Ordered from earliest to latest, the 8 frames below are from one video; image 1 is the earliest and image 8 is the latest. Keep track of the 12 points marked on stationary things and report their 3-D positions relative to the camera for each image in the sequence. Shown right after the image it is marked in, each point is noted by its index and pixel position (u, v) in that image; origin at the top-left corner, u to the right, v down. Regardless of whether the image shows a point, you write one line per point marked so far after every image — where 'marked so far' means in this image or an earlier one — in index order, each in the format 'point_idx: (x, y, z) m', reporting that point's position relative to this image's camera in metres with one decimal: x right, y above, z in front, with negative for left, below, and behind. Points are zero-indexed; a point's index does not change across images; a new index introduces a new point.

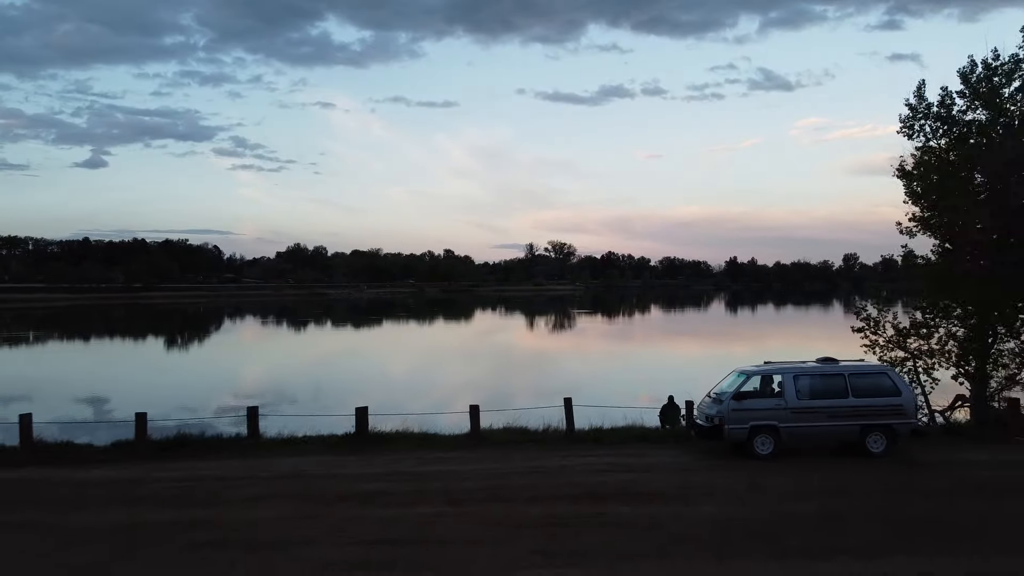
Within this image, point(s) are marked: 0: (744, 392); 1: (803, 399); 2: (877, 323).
0: (+2.9, -1.3, +11.0) m
1: (+3.5, -1.3, +10.8) m
2: (+7.6, -0.7, +18.7) m
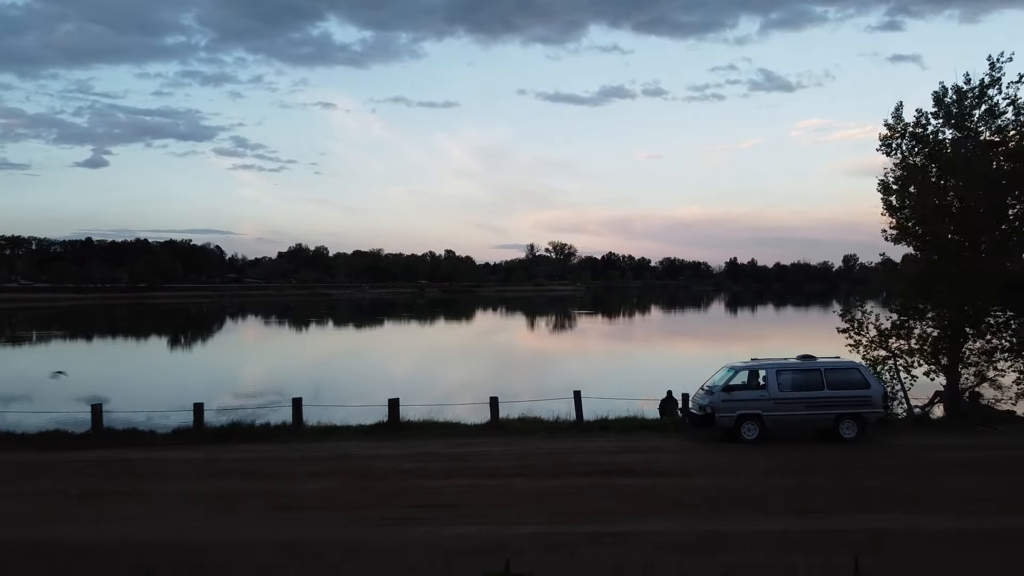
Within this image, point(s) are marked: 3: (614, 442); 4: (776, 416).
0: (+3.1, -1.4, +12.6) m
1: (+3.8, -1.4, +12.4) m
2: (+7.8, -0.8, +20.3) m
3: (+1.5, -2.2, +12.6) m
4: (+3.7, -1.8, +12.3) m
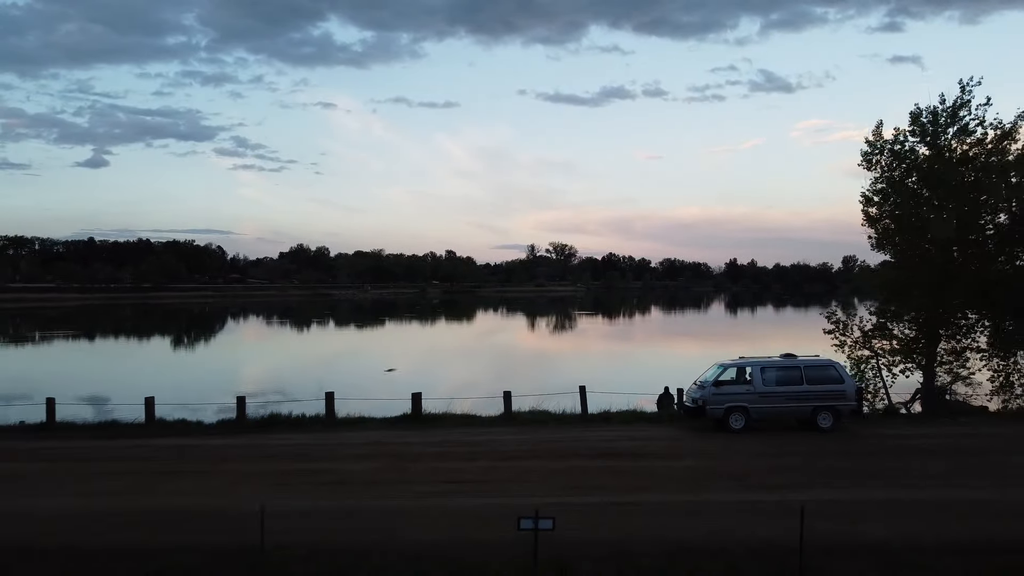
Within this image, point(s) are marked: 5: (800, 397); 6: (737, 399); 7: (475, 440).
0: (+3.3, -1.5, +14.1) m
1: (+4.0, -1.5, +13.9) m
2: (+8.1, -0.9, +21.7) m
3: (+1.7, -2.3, +14.1) m
4: (+3.9, -1.9, +13.8) m
5: (+4.5, -1.7, +13.8) m
6: (+3.5, -1.7, +13.8) m
7: (-0.5, -2.3, +13.5) m
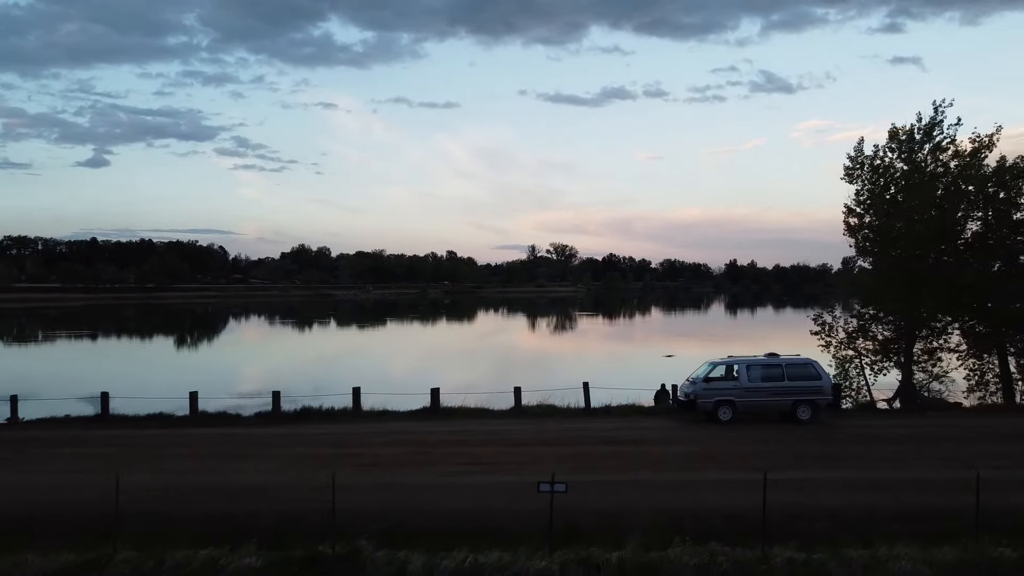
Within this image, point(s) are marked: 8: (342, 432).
0: (+3.5, -1.6, +15.6) m
1: (+4.2, -1.6, +15.4) m
2: (+8.2, -1.0, +23.3) m
3: (+1.9, -2.4, +15.6) m
4: (+4.0, -2.0, +15.4) m
5: (+4.7, -1.8, +15.4) m
6: (+3.7, -1.8, +15.4) m
7: (-0.3, -2.4, +15.0) m
8: (-2.8, -2.4, +14.8) m
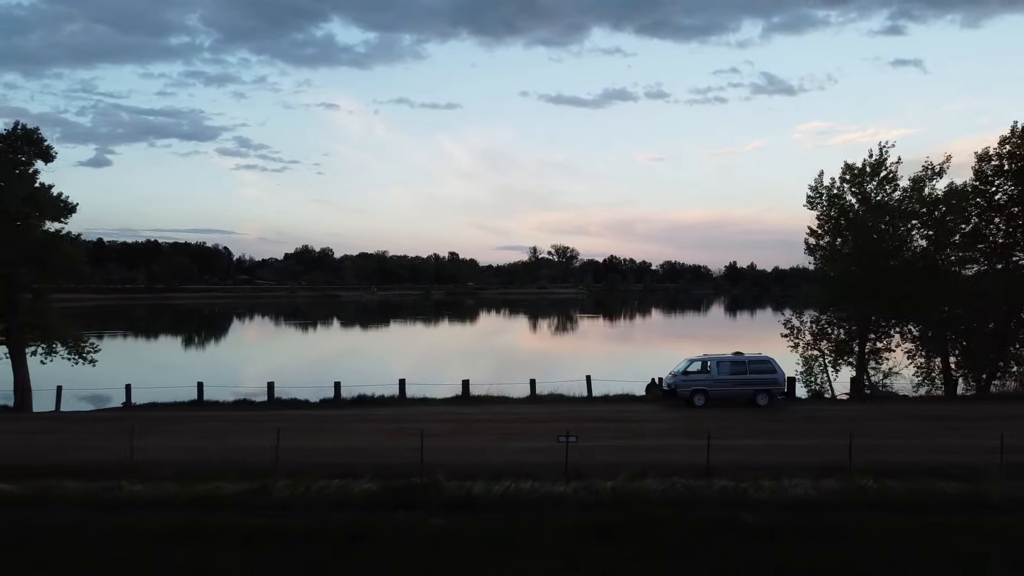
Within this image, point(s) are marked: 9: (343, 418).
0: (+3.9, -1.8, +19.5) m
1: (+4.6, -1.9, +19.3) m
2: (+8.6, -1.3, +27.2) m
3: (+2.3, -2.6, +19.5) m
4: (+4.4, -2.2, +19.3) m
5: (+5.1, -2.0, +19.2) m
6: (+4.1, -2.1, +19.3) m
7: (+0.1, -2.6, +18.9) m
8: (-2.4, -2.6, +18.7) m
9: (-3.4, -2.5, +17.8) m
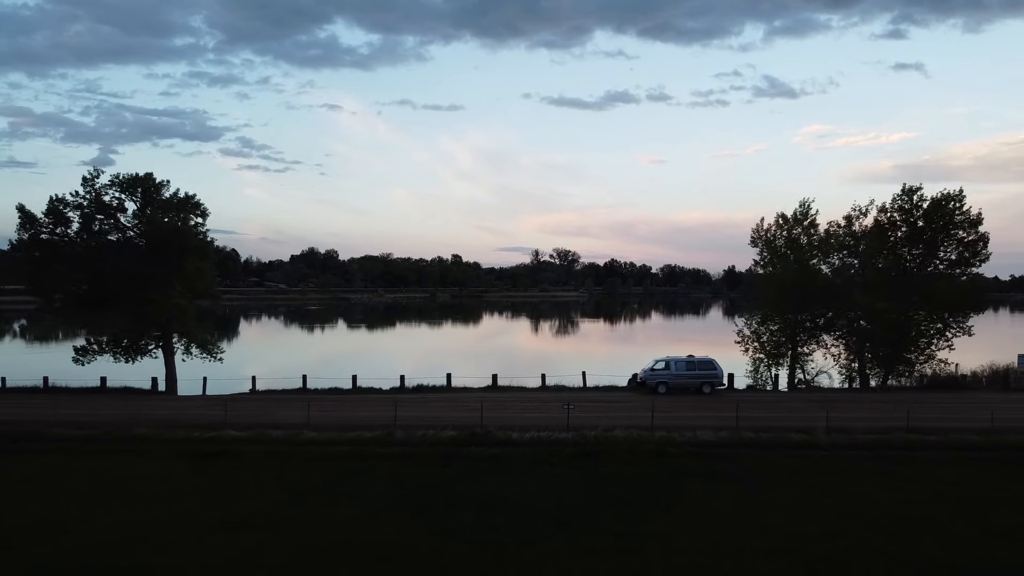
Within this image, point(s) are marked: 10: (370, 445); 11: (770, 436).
0: (+4.4, -2.5, +27.4) m
1: (+5.1, -2.5, +27.2) m
2: (+9.2, -2.0, +35.0) m
3: (+2.8, -3.3, +27.4) m
4: (+5.0, -2.9, +27.1) m
5: (+5.6, -2.7, +27.1) m
6: (+4.6, -2.7, +27.1) m
7: (+0.6, -3.3, +26.8) m
8: (-1.9, -3.2, +26.6) m
9: (-2.8, -3.2, +25.6) m
10: (-3.1, -3.4, +19.4) m
11: (+5.7, -3.3, +19.8) m
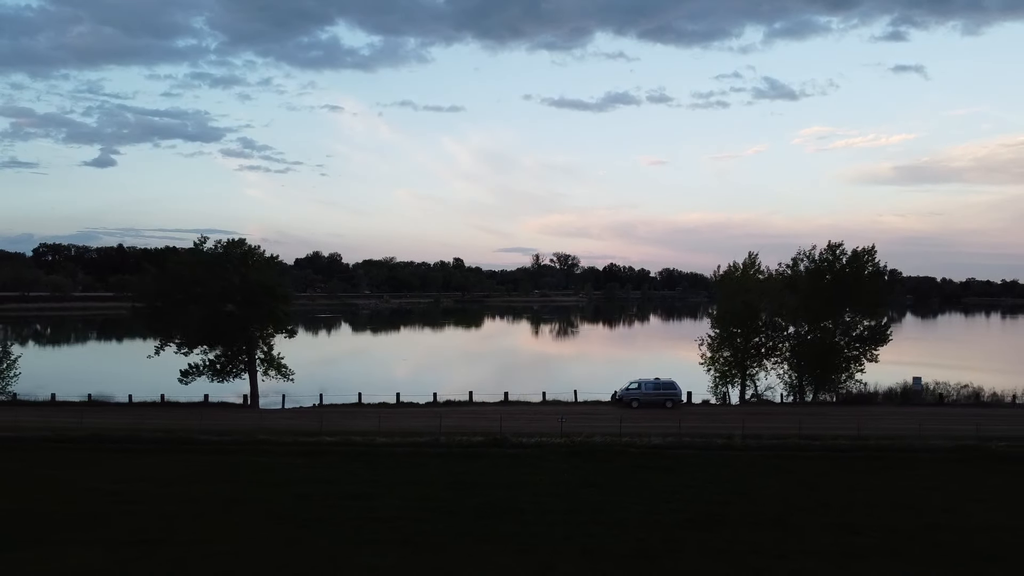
0: (+4.8, -4.0, +35.7) m
1: (+5.4, -4.1, +35.5) m
2: (+9.5, -3.5, +43.3) m
3: (+3.1, -4.8, +35.7) m
4: (+5.3, -4.4, +35.4) m
5: (+5.9, -4.2, +35.4) m
6: (+4.9, -4.3, +35.4) m
7: (+0.9, -4.8, +35.1) m
8: (-1.6, -4.8, +34.9) m
9: (-2.5, -4.7, +33.9) m
10: (-2.7, -4.9, +27.7) m
11: (+6.0, -4.8, +28.1) m
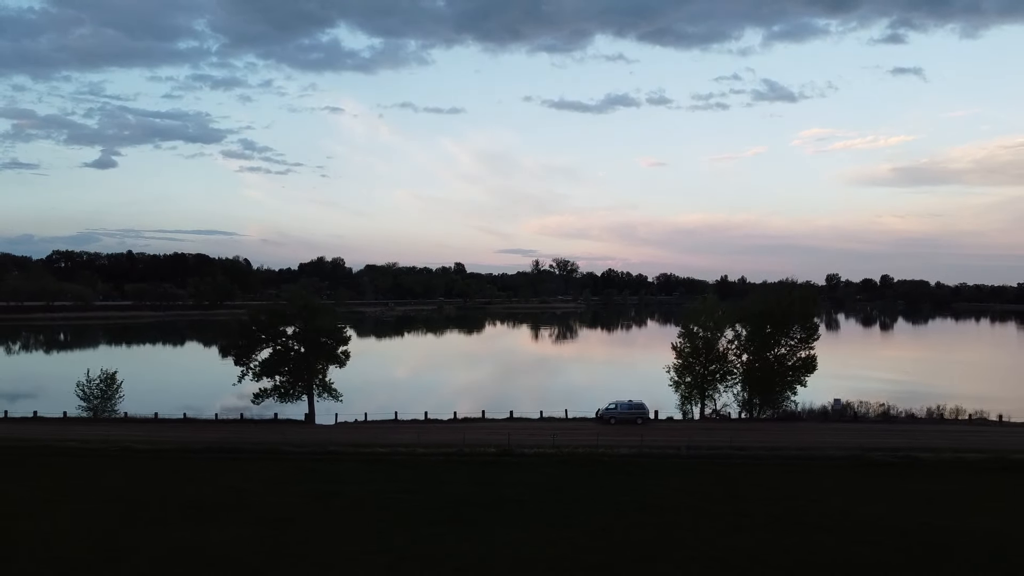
0: (+5.0, -6.1, +45.4) m
1: (+5.6, -6.2, +45.2) m
2: (+9.7, -5.7, +53.0) m
3: (+3.3, -6.9, +45.4) m
4: (+5.5, -6.6, +45.1) m
5: (+6.1, -6.4, +45.1) m
6: (+5.1, -6.4, +45.2) m
7: (+1.1, -6.9, +44.8) m
8: (-1.4, -6.9, +44.6) m
9: (-2.3, -6.8, +43.6) m
10: (-2.5, -7.1, +37.4) m
11: (+6.2, -6.9, +37.8) m
